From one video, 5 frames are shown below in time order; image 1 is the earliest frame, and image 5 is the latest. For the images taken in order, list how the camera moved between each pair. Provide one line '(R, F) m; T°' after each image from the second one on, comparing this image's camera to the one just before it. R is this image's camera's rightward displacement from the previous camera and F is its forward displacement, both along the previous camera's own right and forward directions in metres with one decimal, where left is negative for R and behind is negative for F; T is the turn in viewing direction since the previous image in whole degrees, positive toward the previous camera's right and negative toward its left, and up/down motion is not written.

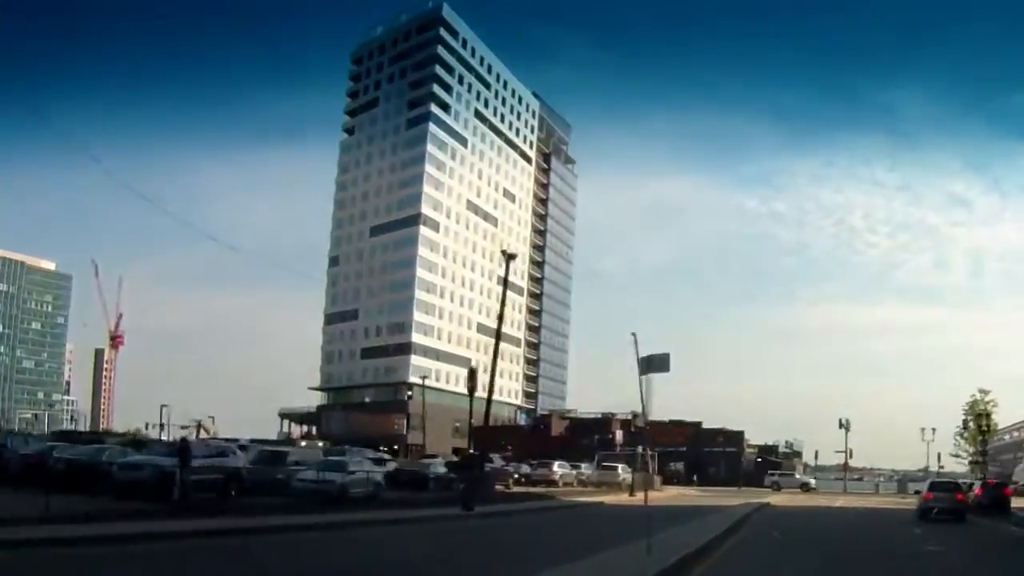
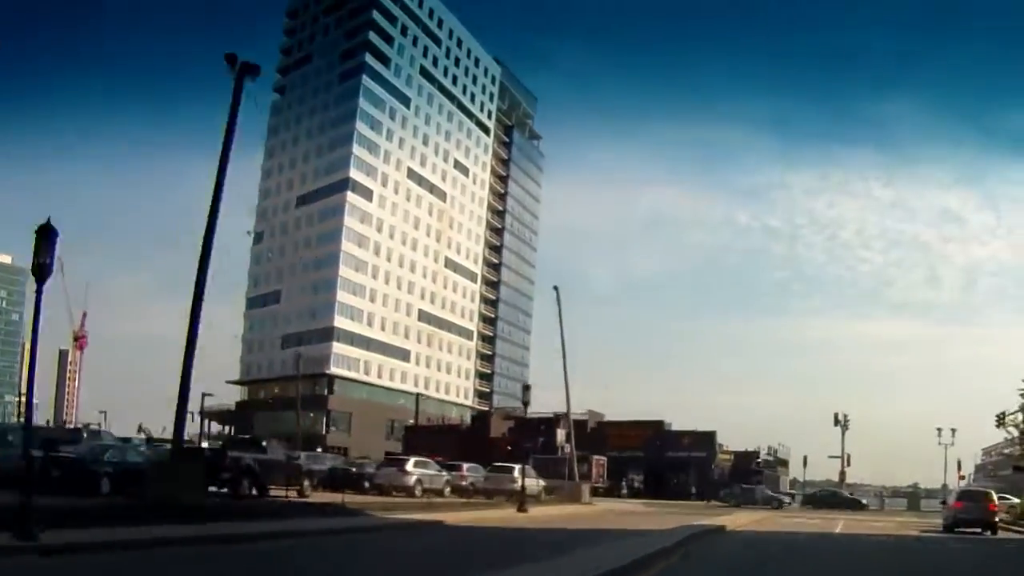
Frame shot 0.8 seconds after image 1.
(+4.2, +12.8) m; 0°
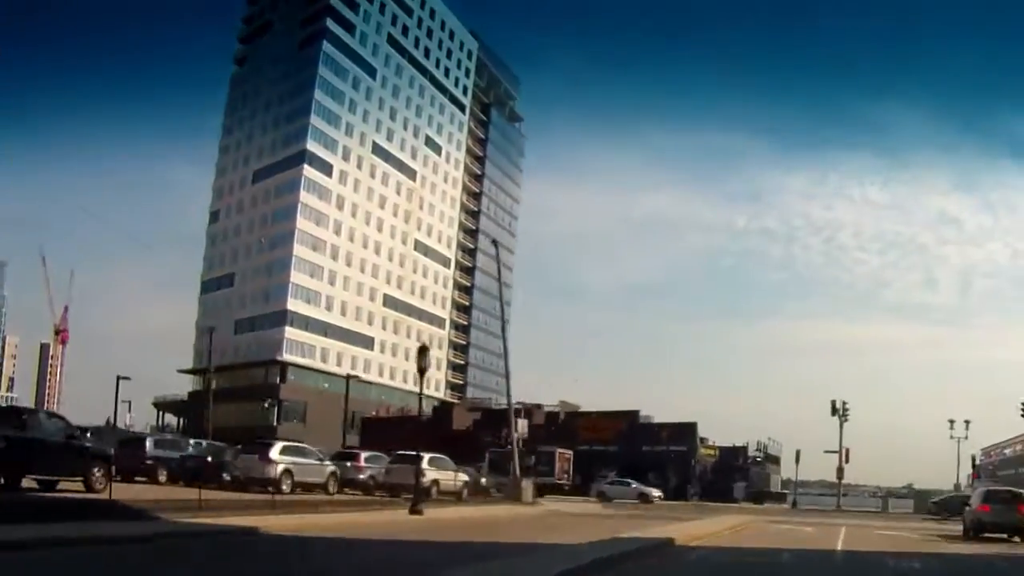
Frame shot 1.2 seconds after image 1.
(+2.0, +6.1) m; 0°
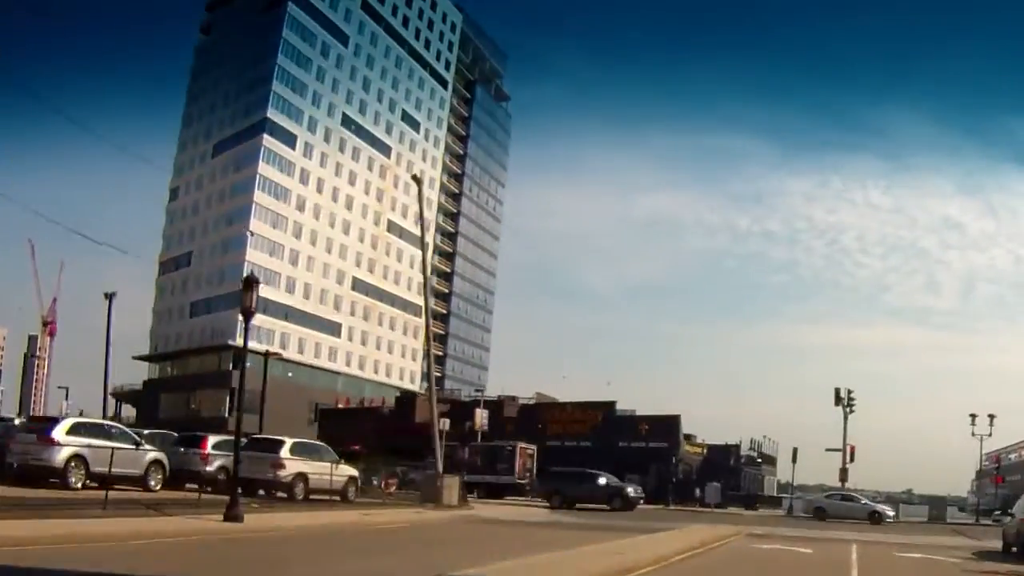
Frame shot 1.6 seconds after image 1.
(+1.8, +5.7) m; 0°
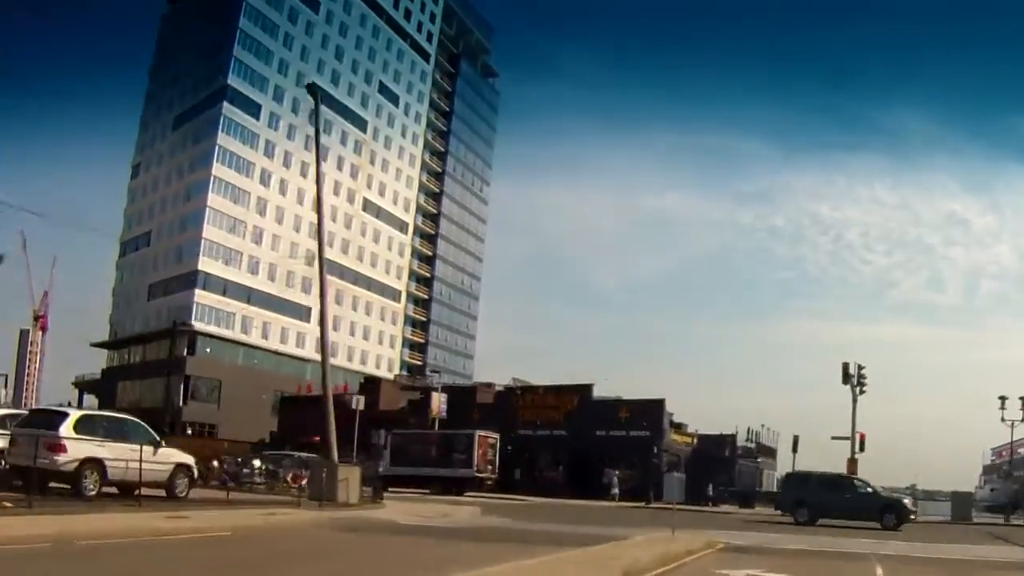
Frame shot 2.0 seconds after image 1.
(+1.5, +4.9) m; 0°
